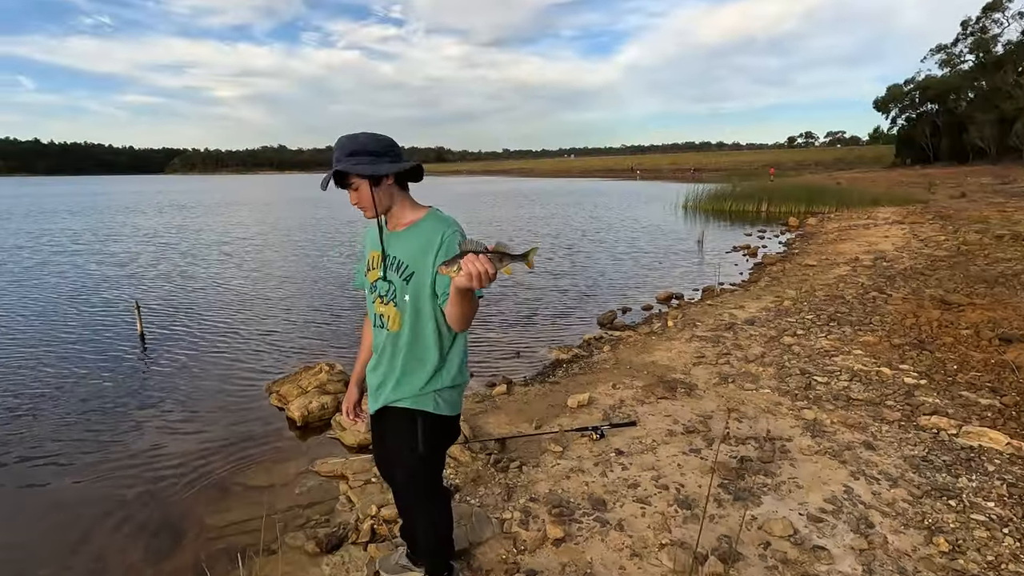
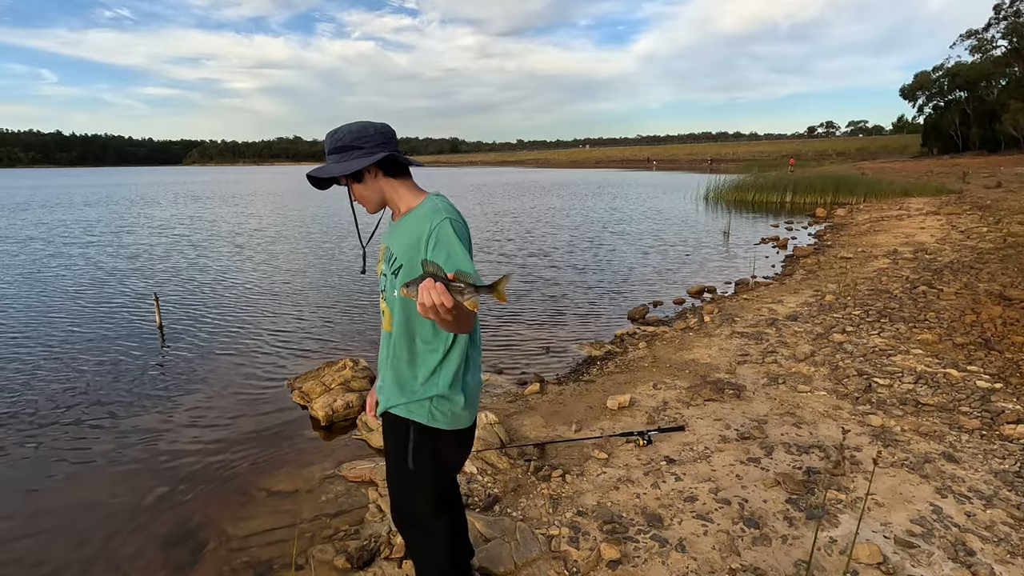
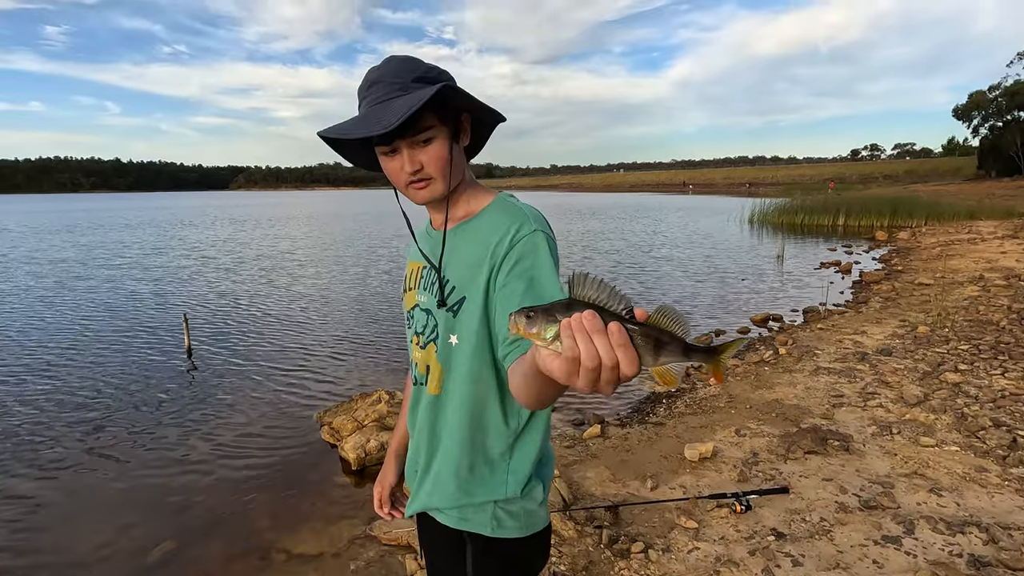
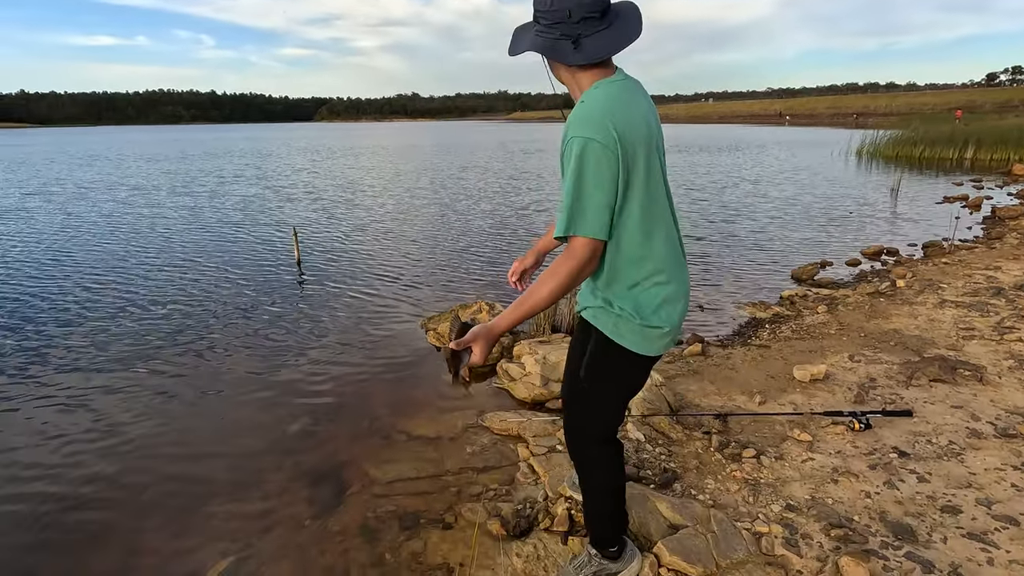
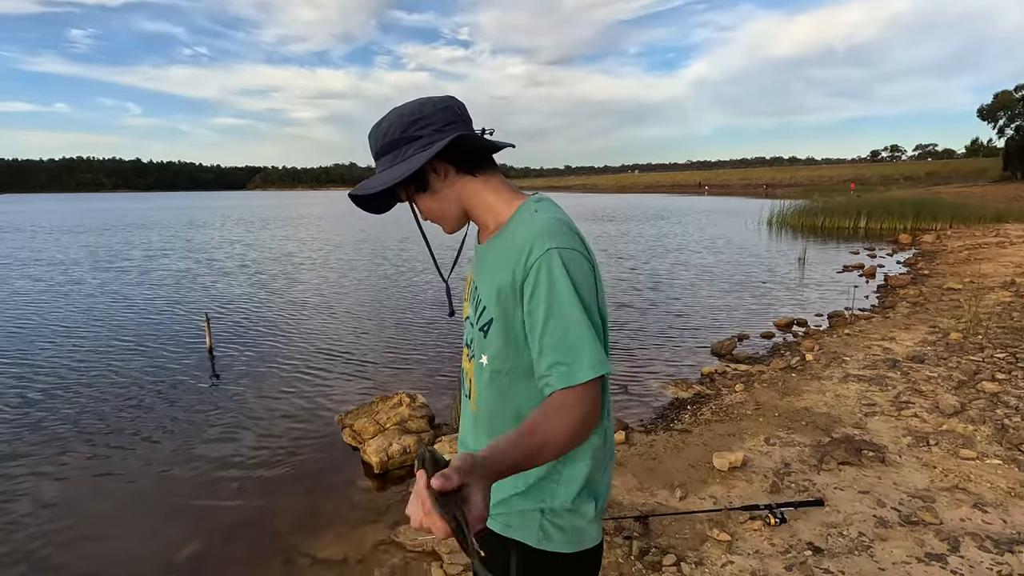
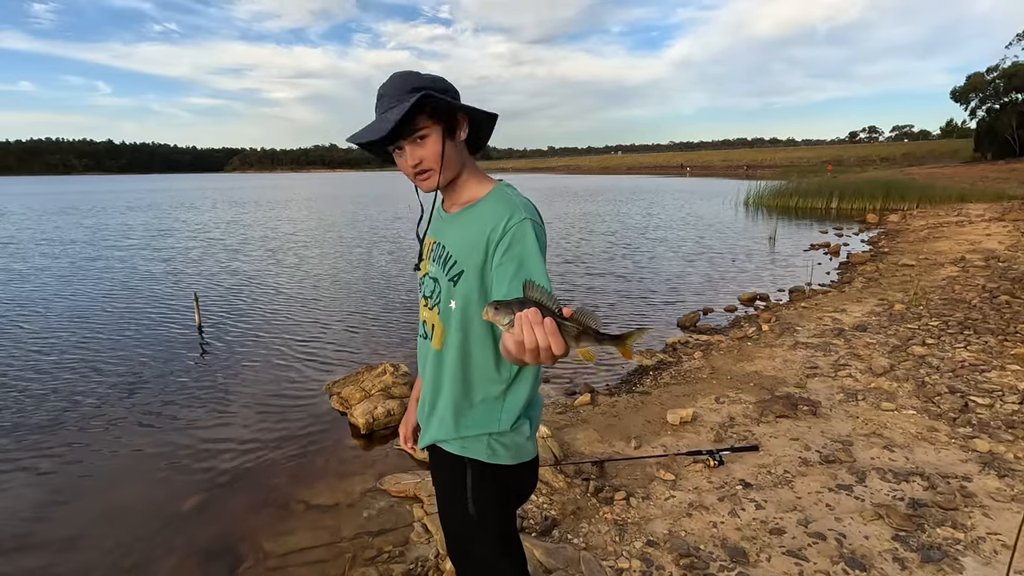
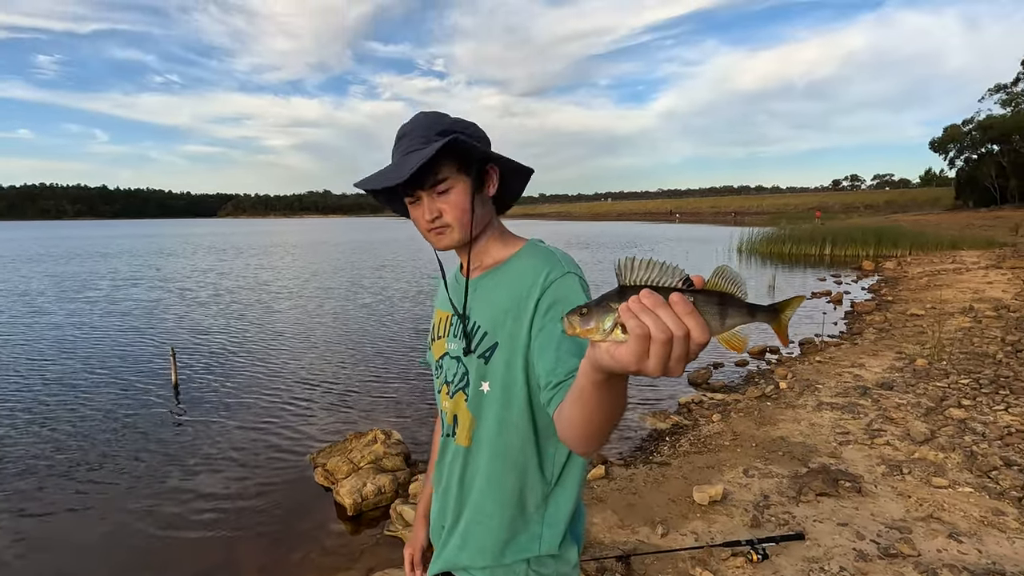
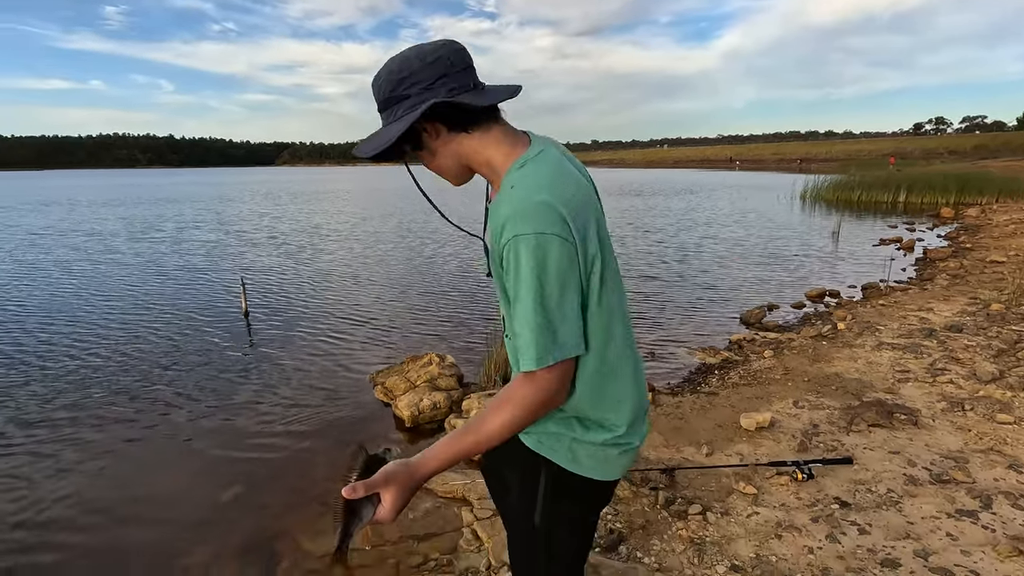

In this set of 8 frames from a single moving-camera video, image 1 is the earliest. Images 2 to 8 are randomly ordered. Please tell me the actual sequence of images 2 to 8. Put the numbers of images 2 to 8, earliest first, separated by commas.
2, 6, 3, 7, 5, 8, 4
